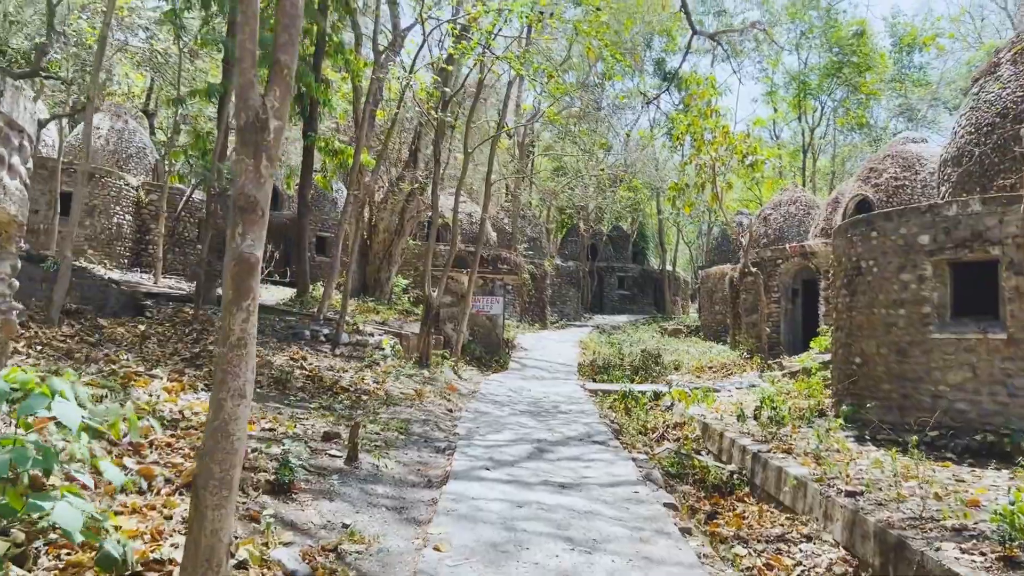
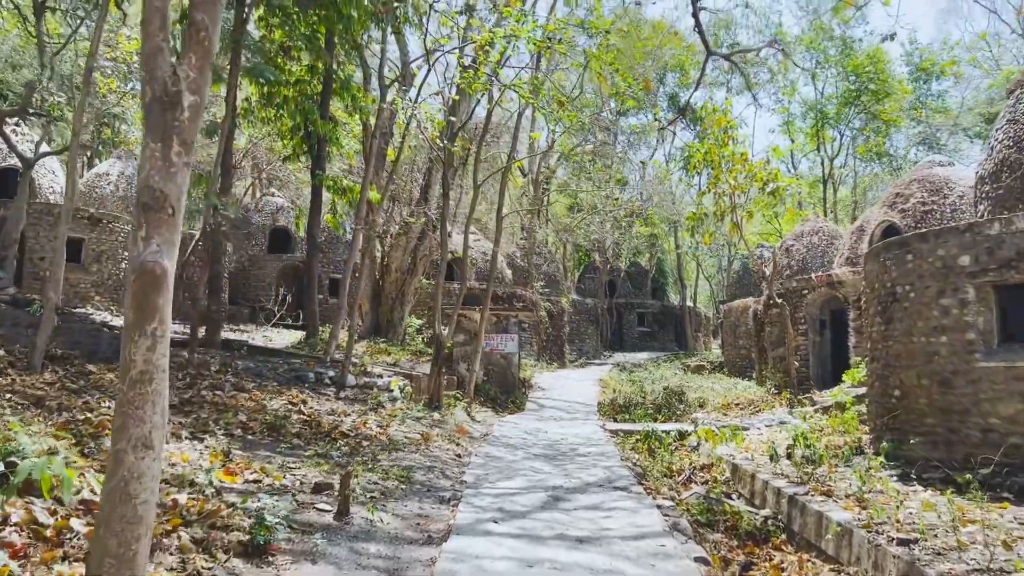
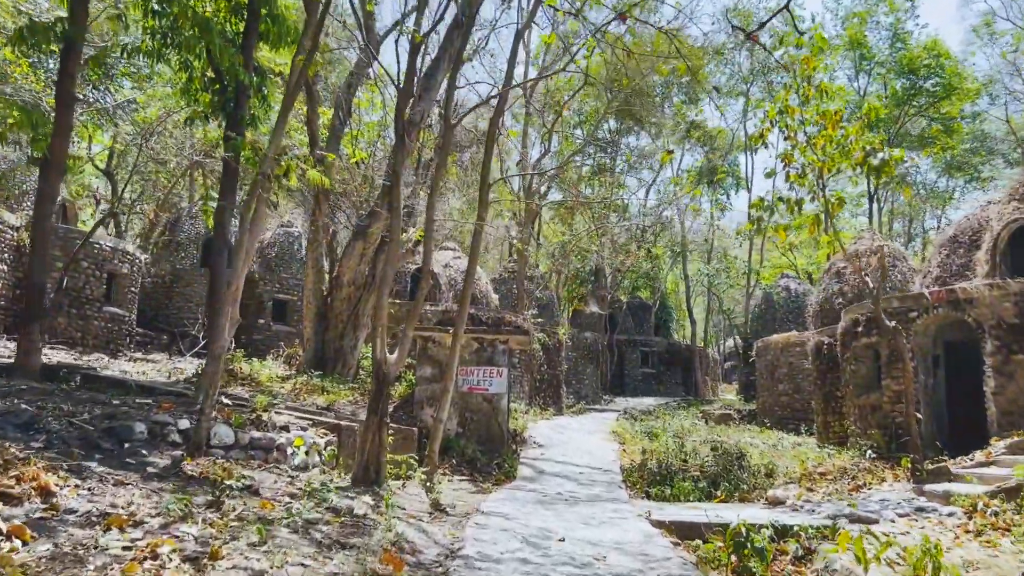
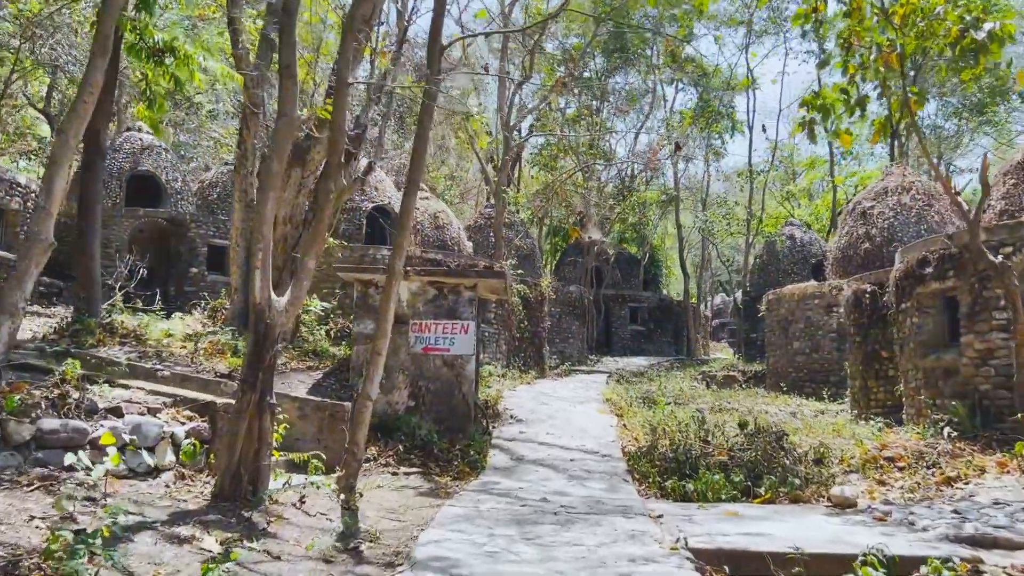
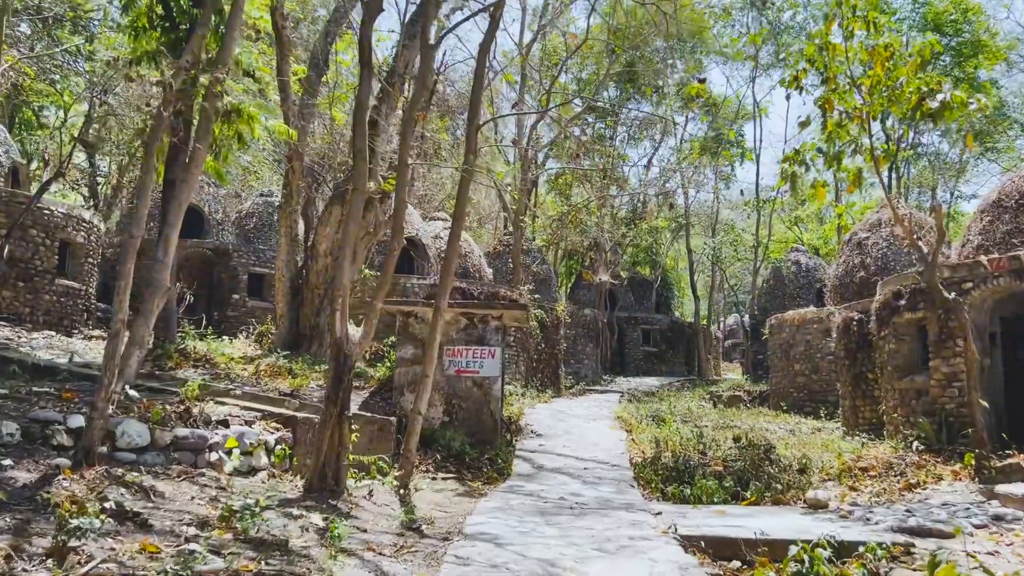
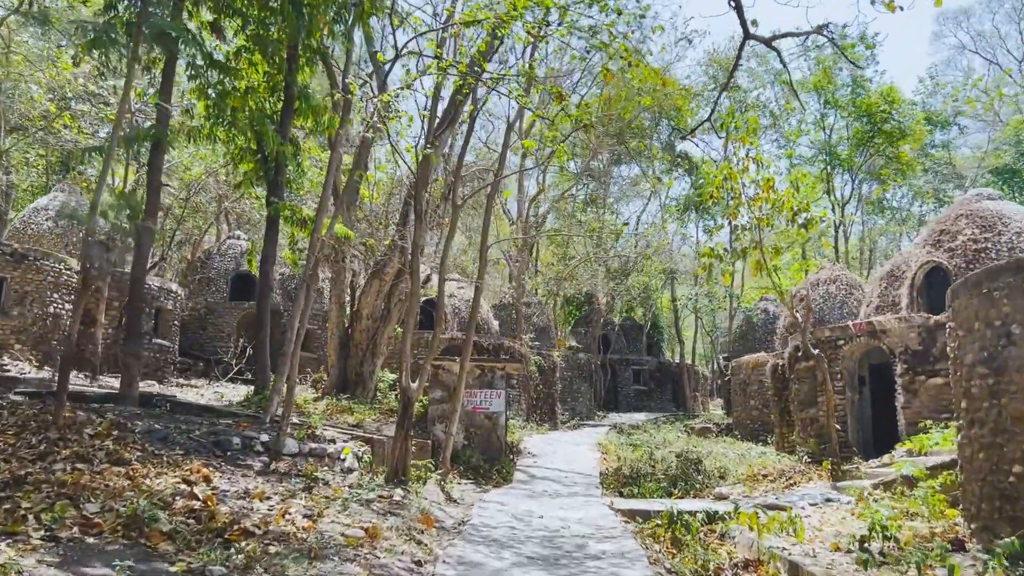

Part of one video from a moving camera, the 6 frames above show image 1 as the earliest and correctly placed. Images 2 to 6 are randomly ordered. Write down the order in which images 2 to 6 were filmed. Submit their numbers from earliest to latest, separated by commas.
2, 6, 3, 5, 4
